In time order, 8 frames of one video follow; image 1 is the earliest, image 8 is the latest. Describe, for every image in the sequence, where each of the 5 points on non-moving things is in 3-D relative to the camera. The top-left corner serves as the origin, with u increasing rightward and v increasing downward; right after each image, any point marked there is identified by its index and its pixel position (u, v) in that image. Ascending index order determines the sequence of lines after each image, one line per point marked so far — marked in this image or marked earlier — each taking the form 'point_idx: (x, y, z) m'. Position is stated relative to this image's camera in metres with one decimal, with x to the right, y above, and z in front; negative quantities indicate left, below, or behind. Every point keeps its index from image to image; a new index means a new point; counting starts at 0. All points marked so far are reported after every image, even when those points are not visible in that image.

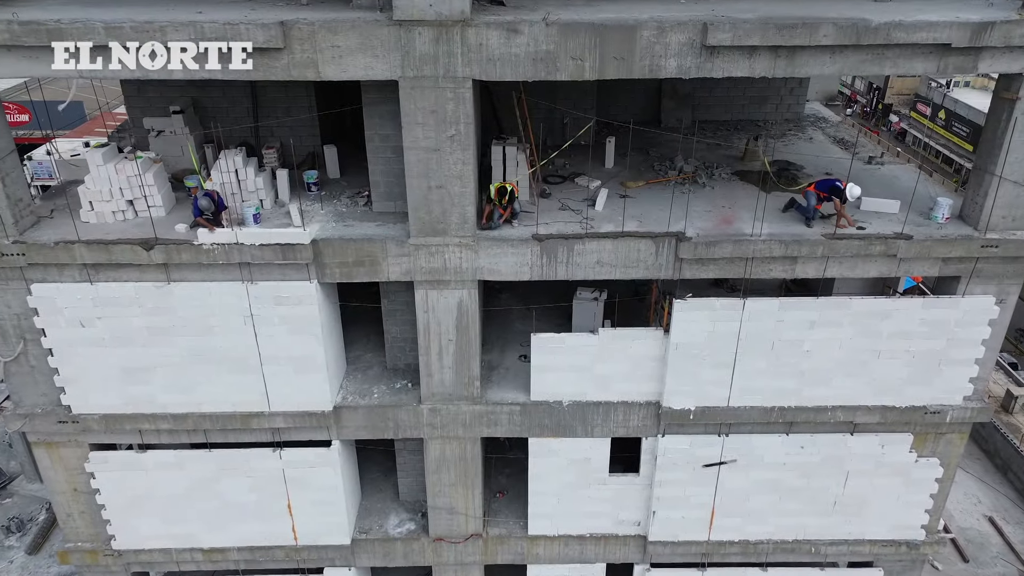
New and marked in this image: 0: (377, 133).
0: (-3.6, +4.1, +17.7) m
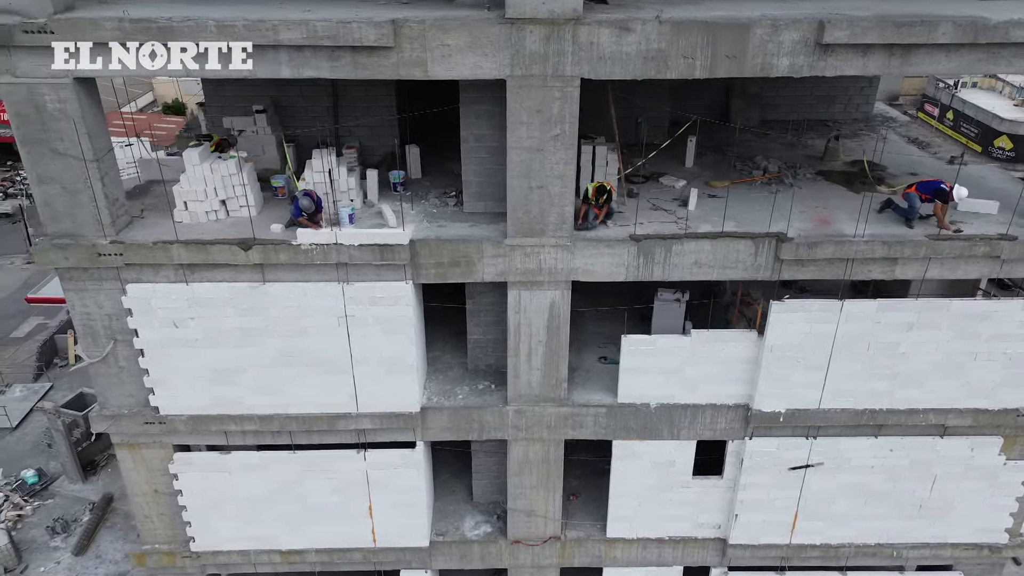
0: (-1.1, +4.1, +17.6) m
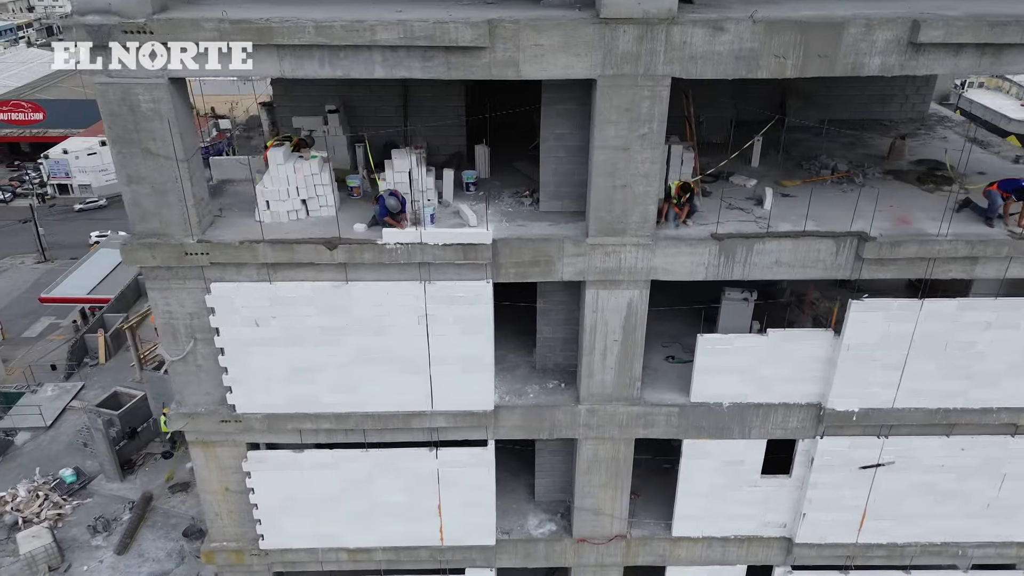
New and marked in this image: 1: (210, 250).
0: (+1.0, +4.1, +17.6) m
1: (-7.6, +1.0, +17.0) m
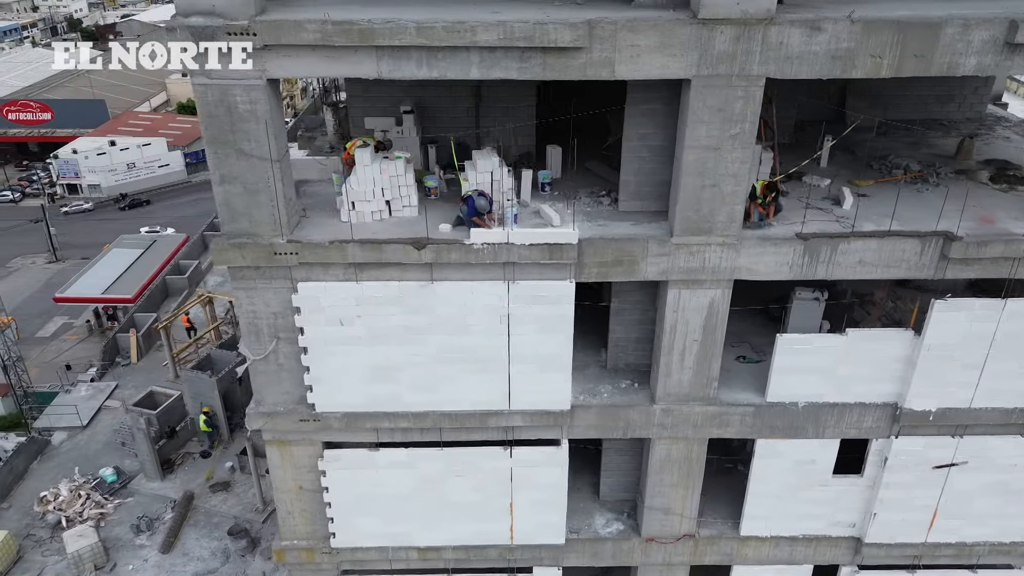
0: (+3.3, +4.1, +17.7) m
1: (-5.4, +1.0, +17.1) m
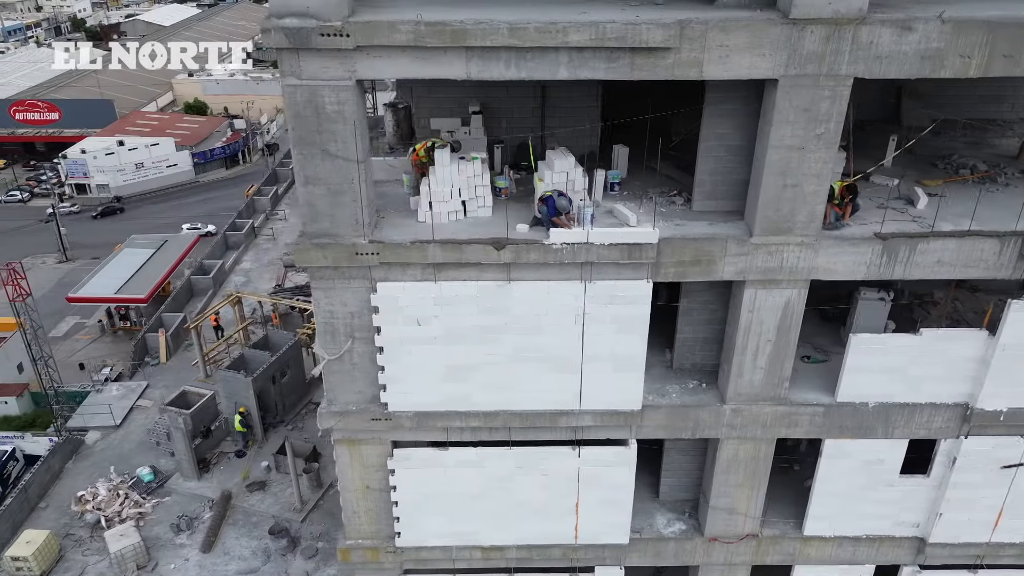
0: (+5.3, +4.1, +17.7) m
1: (-3.4, +1.0, +17.2) m
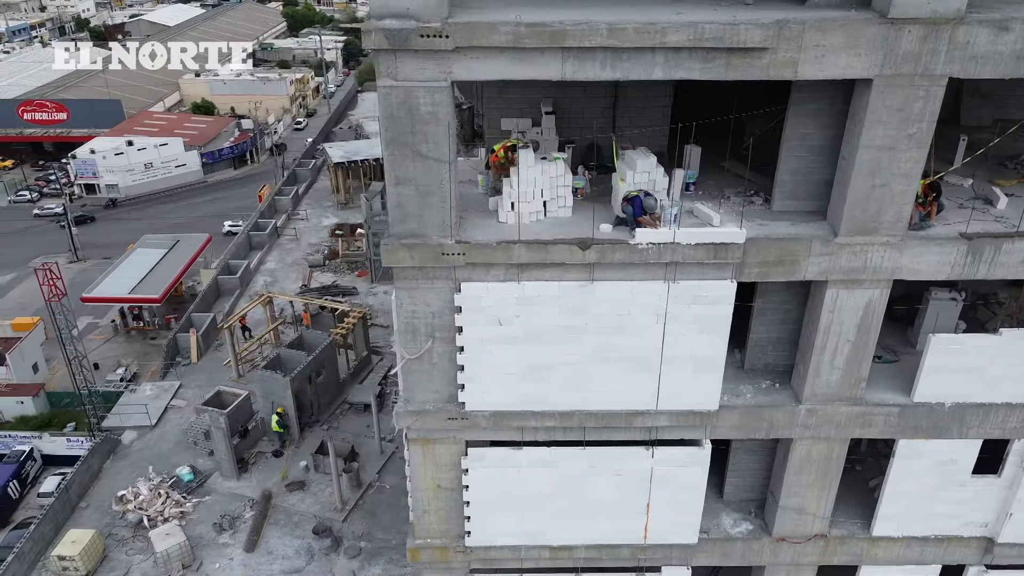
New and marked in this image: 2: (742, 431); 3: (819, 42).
0: (+7.5, +4.1, +17.7) m
1: (-1.1, +1.0, +17.2) m
2: (+6.9, -4.3, +20.0) m
3: (+7.0, +5.6, +15.2) m
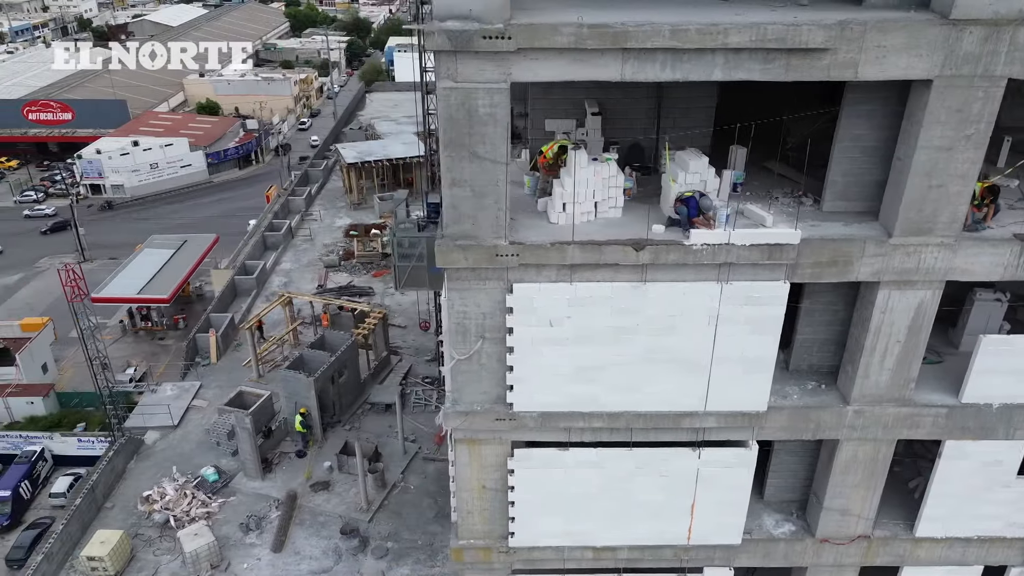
0: (+8.9, +4.1, +17.6) m
1: (+0.3, +0.9, +17.2) m
2: (+8.3, -4.3, +20.0) m
3: (+8.4, +5.6, +15.2) m
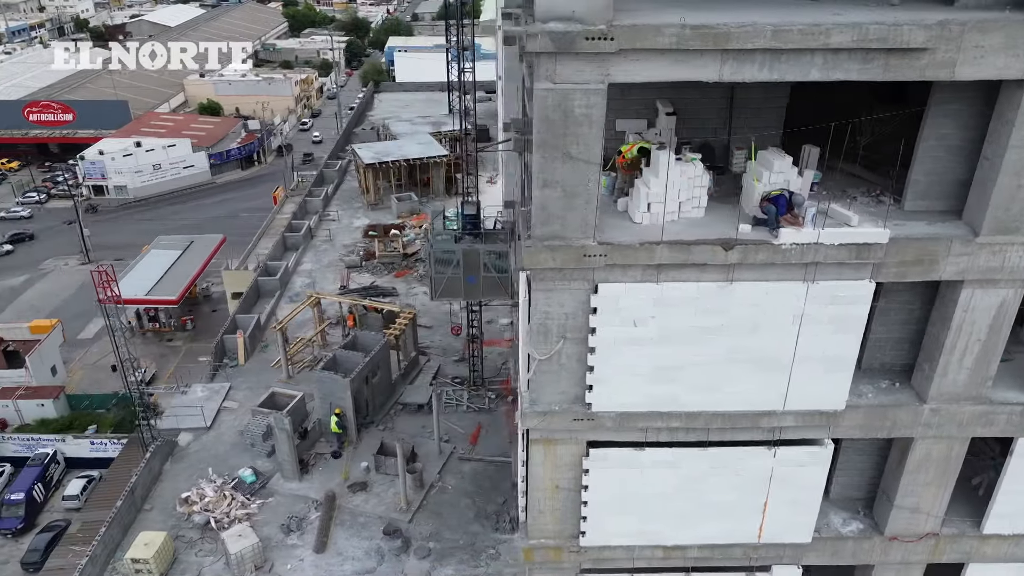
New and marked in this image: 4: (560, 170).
0: (+11.2, +4.1, +17.7) m
1: (+2.5, +0.9, +17.2) m
2: (+10.6, -4.3, +20.0) m
3: (+10.7, +5.6, +15.3) m
4: (+1.2, +2.9, +16.5) m
